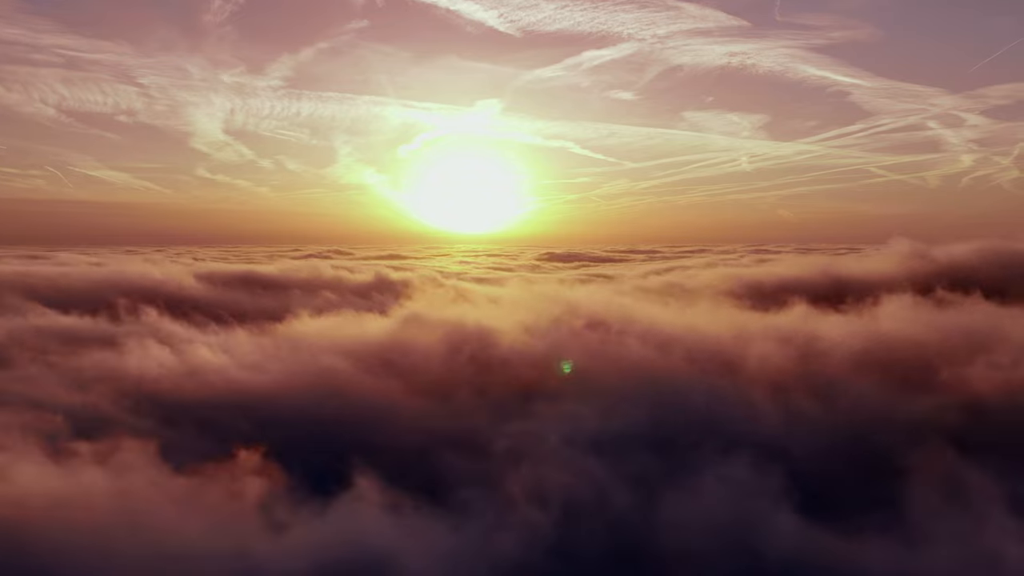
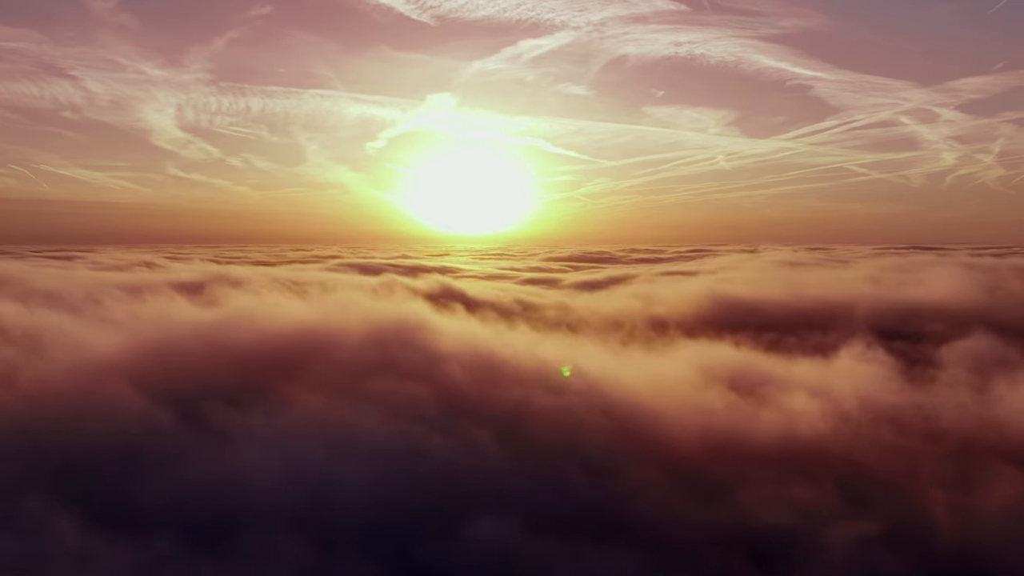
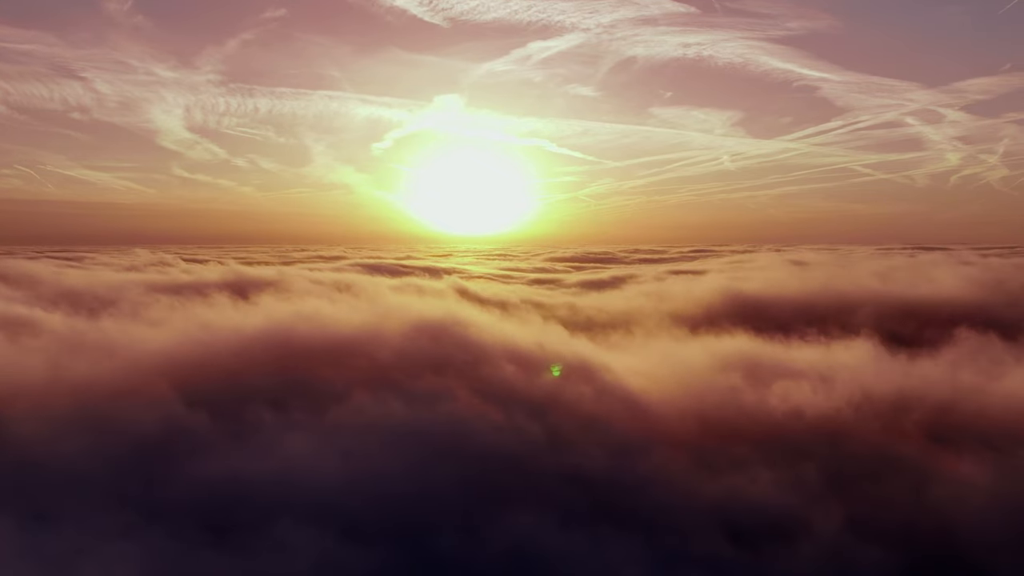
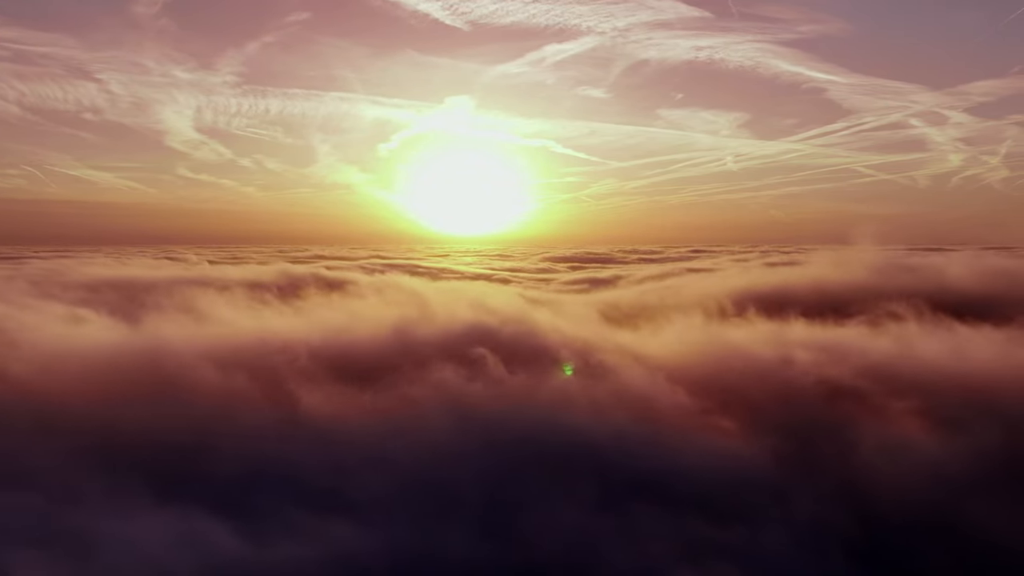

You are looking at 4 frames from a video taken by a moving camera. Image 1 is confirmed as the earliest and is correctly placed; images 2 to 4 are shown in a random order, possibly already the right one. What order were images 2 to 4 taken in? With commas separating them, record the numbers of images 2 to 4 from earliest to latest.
4, 3, 2
